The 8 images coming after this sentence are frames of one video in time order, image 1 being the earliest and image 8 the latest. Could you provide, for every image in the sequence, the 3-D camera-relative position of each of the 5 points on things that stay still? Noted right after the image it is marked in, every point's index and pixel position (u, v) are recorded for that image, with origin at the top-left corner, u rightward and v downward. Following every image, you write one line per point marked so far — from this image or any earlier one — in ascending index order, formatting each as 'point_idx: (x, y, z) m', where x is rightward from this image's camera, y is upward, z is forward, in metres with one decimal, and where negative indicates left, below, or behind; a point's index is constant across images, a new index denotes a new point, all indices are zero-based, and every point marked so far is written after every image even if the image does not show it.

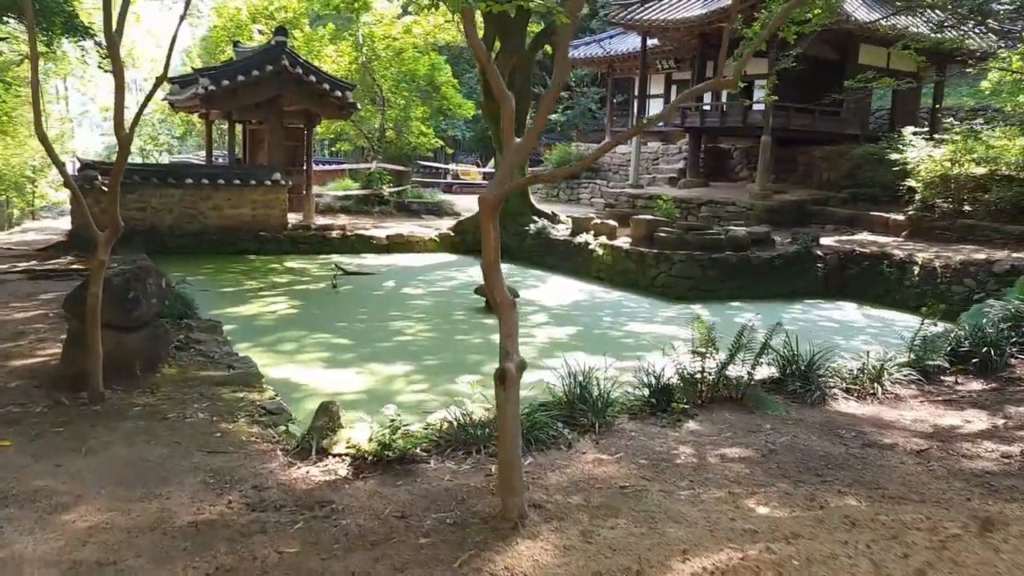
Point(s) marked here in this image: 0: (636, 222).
0: (+1.5, +0.8, +10.4) m
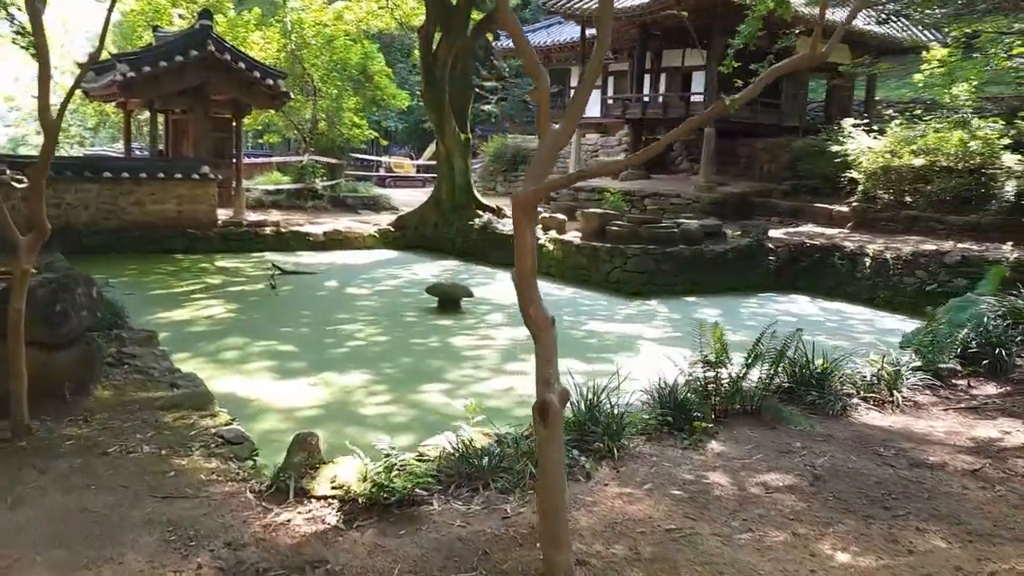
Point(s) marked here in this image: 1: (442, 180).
0: (+0.9, +0.8, +10.1) m
1: (-0.9, +1.4, +11.6) m
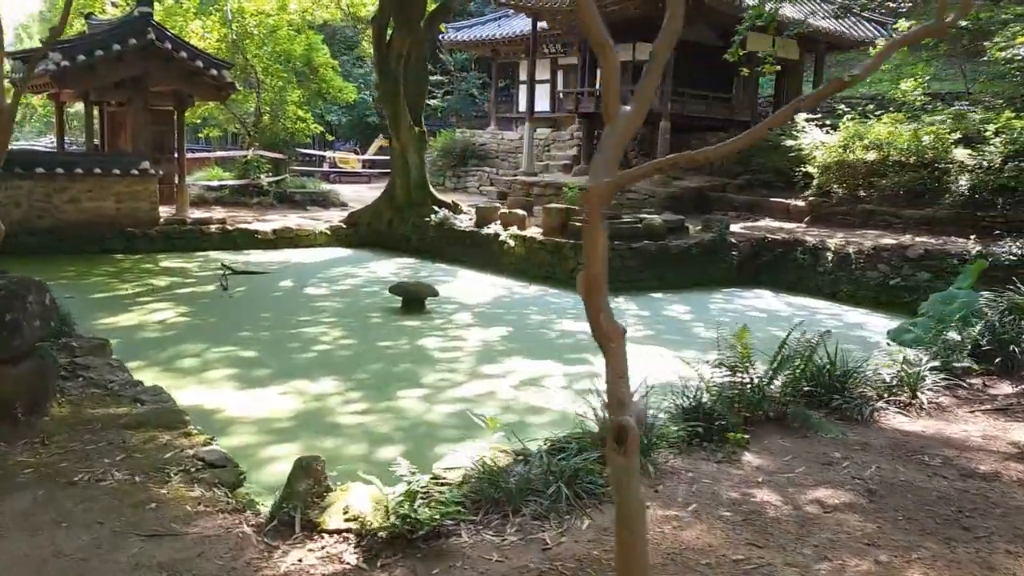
0: (+0.4, +0.9, +9.9) m
1: (-1.5, +1.5, +11.2) m
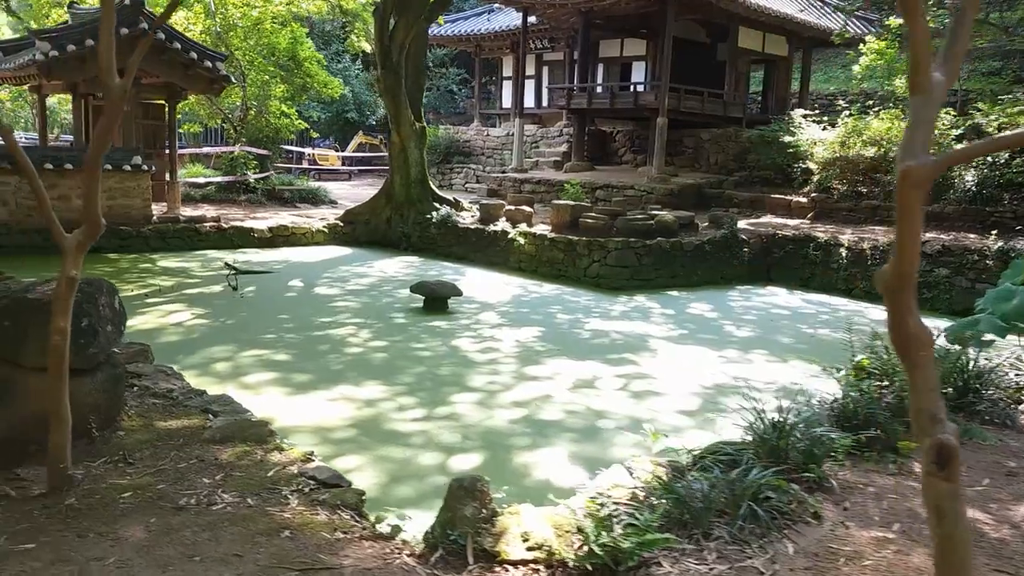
0: (+0.5, +0.9, +9.7) m
1: (-1.5, +1.5, +10.9) m
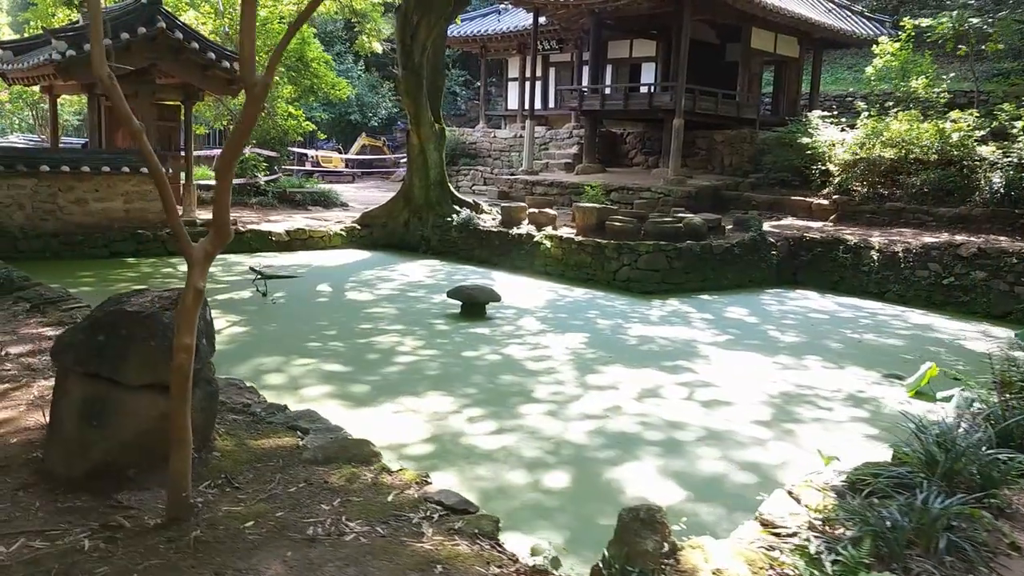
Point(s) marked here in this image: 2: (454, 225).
0: (+0.8, +0.9, +9.5) m
1: (-1.2, +1.4, +10.7) m
2: (-0.7, +0.8, +10.4) m
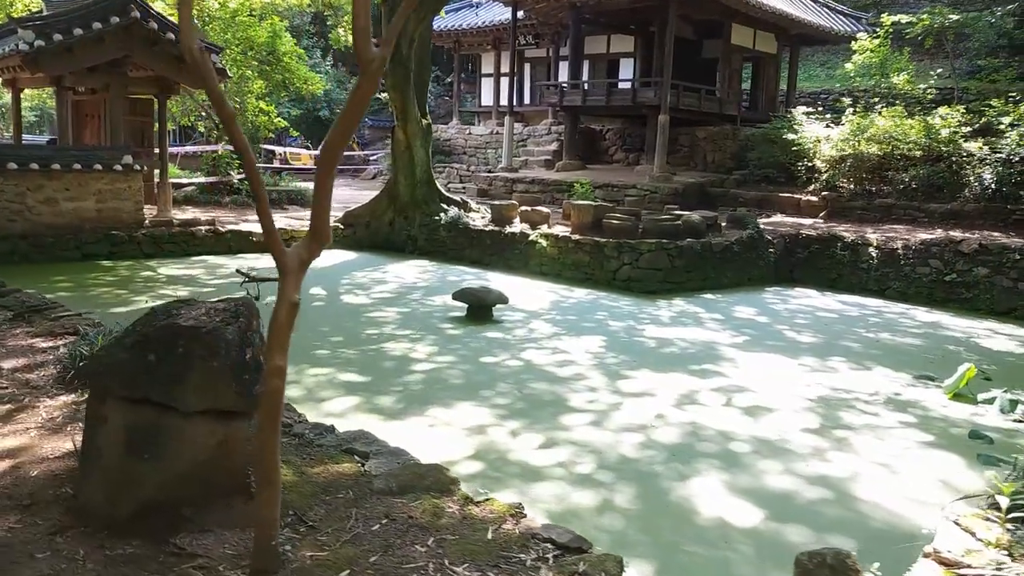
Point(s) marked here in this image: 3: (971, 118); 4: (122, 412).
0: (+0.7, +0.9, +9.3) m
1: (-1.4, +1.4, +10.4) m
2: (-0.8, +0.7, +10.0) m
3: (+6.0, +2.2, +11.3) m
4: (-1.0, -0.3, +2.2) m
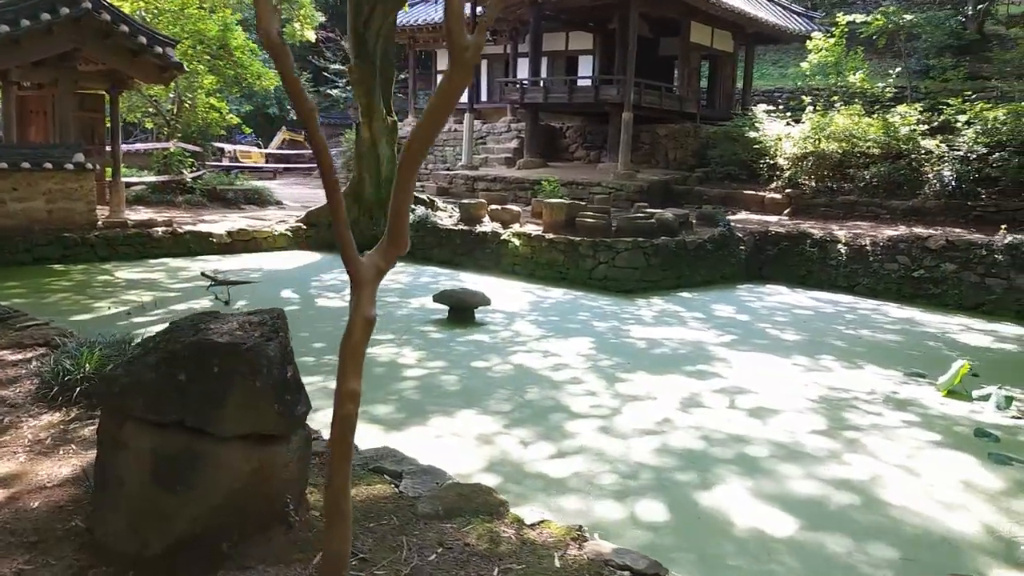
0: (+0.4, +0.9, +9.1) m
1: (-1.7, +1.4, +10.1) m
2: (-1.2, +0.7, +9.8) m
3: (+5.5, +2.3, +11.5) m
4: (-0.8, -0.3, +2.0) m
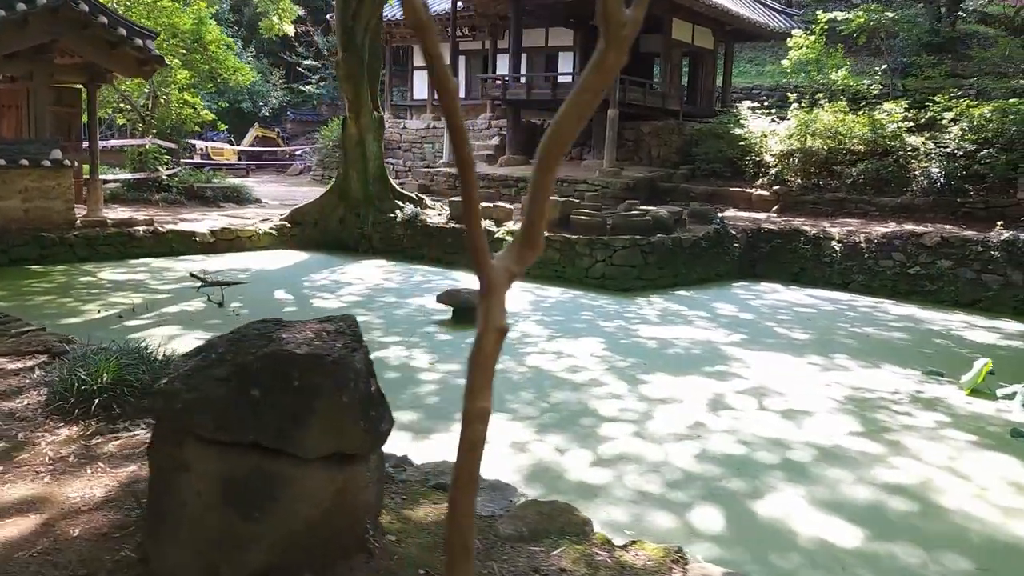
0: (+0.3, +0.9, +9.0) m
1: (-1.9, +1.4, +9.9) m
2: (-1.2, +0.7, +9.6) m
3: (+5.4, +2.3, +11.5) m
4: (-0.6, -0.4, +1.8) m
